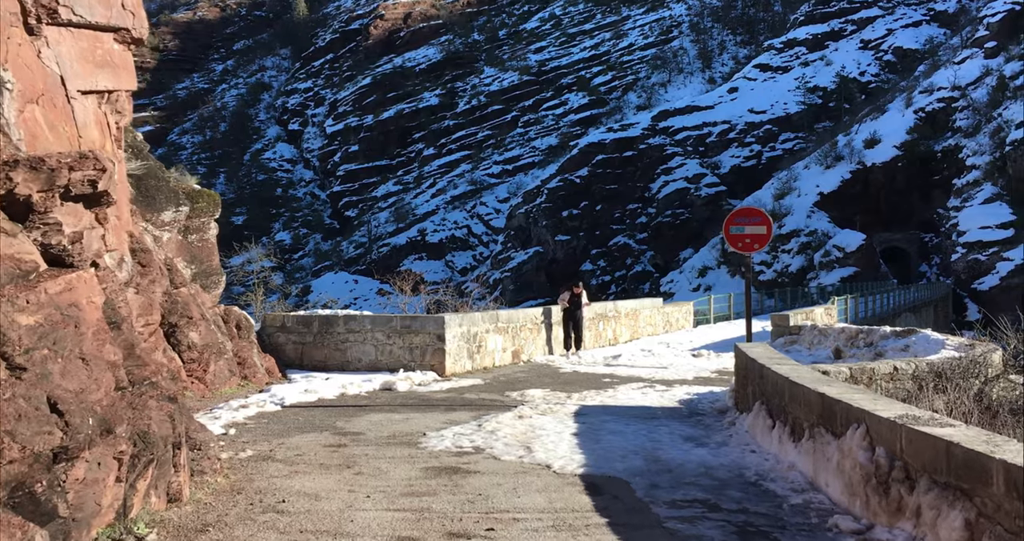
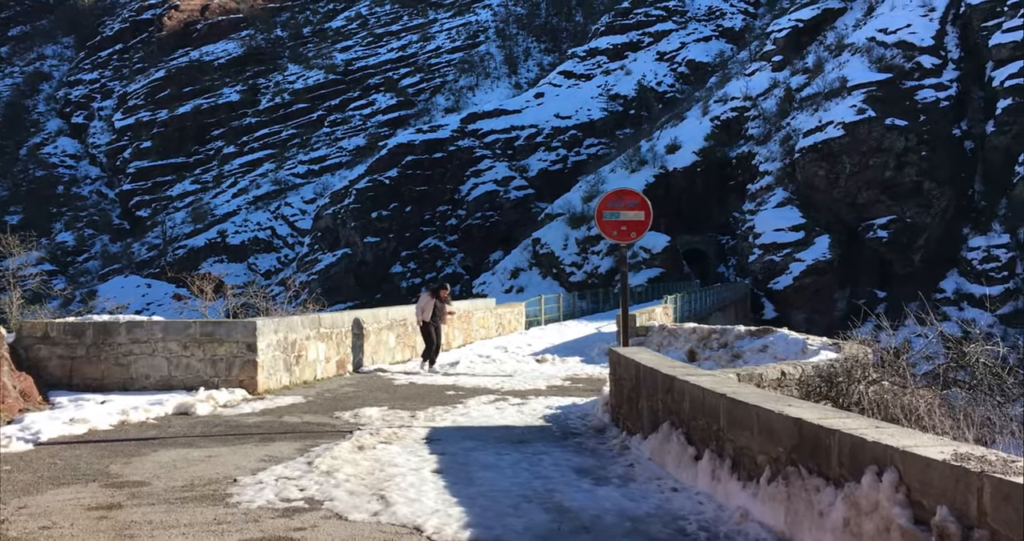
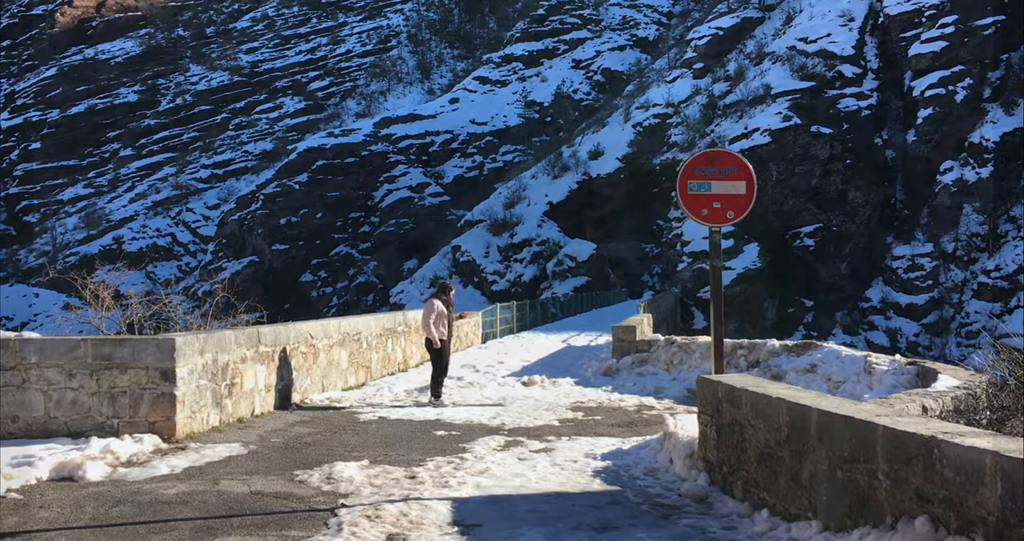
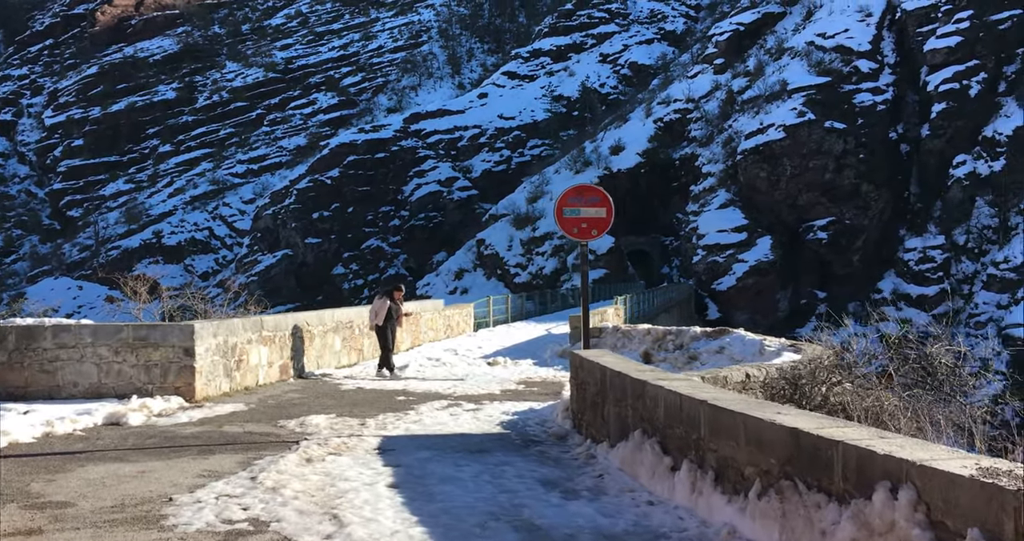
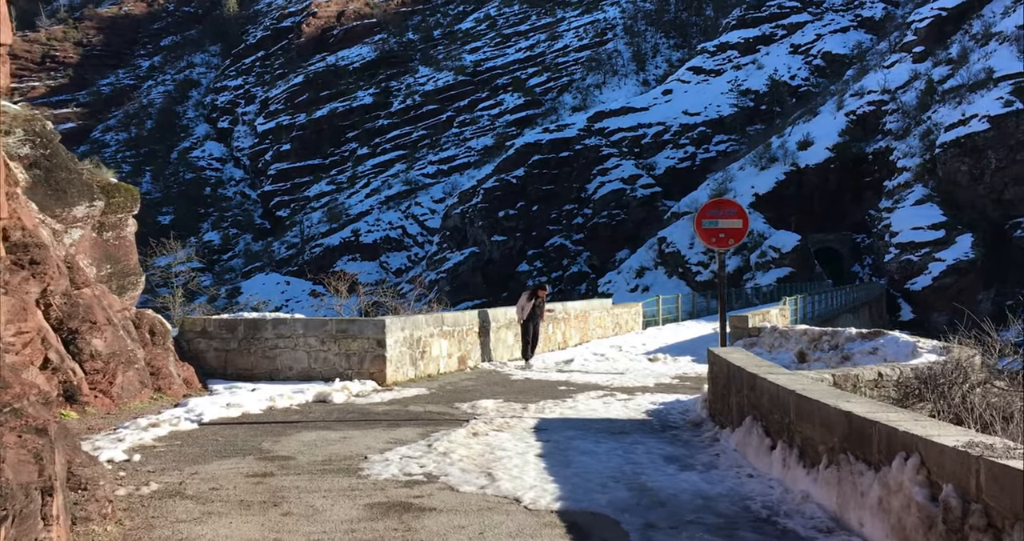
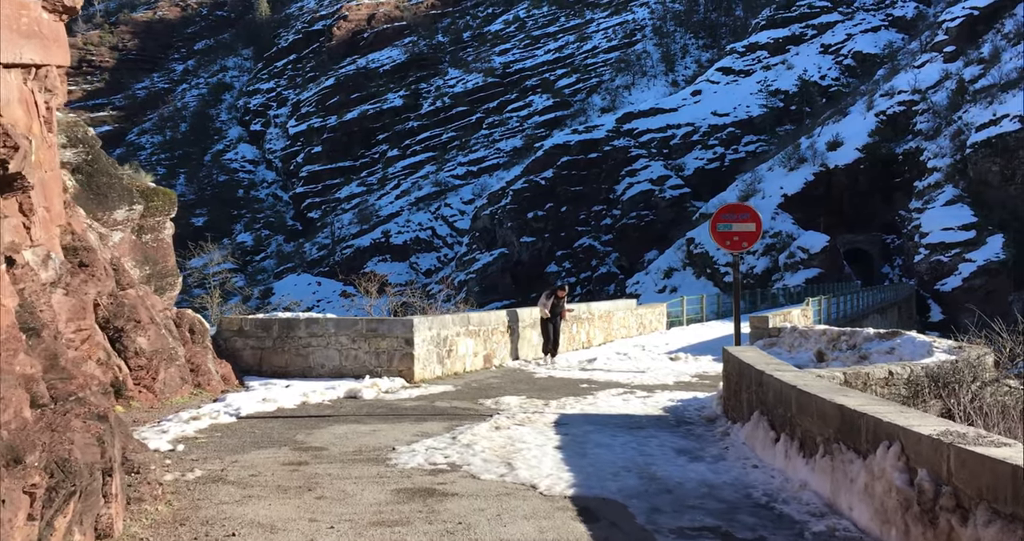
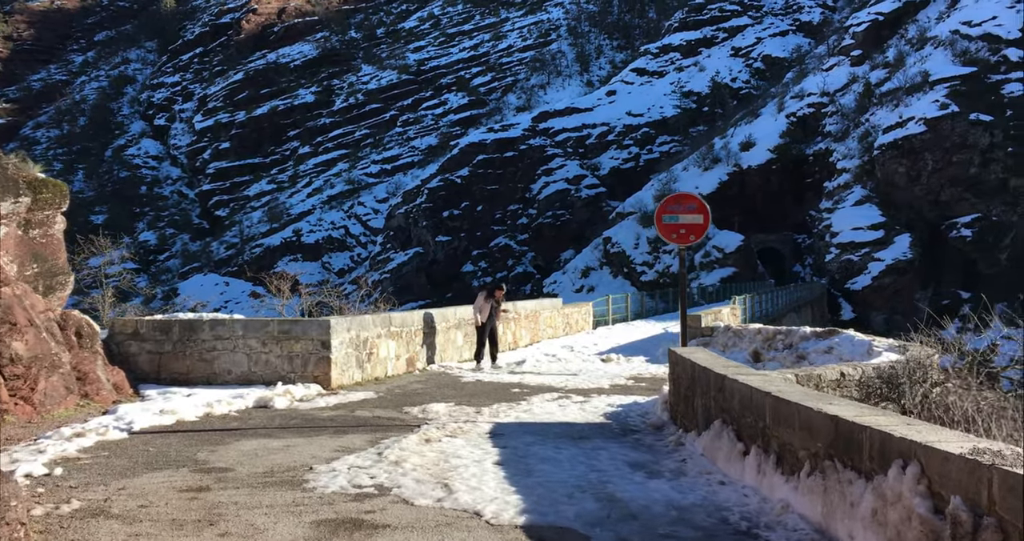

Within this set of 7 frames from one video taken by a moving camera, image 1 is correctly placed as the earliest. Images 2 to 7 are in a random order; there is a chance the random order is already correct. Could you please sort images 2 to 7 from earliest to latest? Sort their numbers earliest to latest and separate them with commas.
6, 5, 7, 2, 4, 3
